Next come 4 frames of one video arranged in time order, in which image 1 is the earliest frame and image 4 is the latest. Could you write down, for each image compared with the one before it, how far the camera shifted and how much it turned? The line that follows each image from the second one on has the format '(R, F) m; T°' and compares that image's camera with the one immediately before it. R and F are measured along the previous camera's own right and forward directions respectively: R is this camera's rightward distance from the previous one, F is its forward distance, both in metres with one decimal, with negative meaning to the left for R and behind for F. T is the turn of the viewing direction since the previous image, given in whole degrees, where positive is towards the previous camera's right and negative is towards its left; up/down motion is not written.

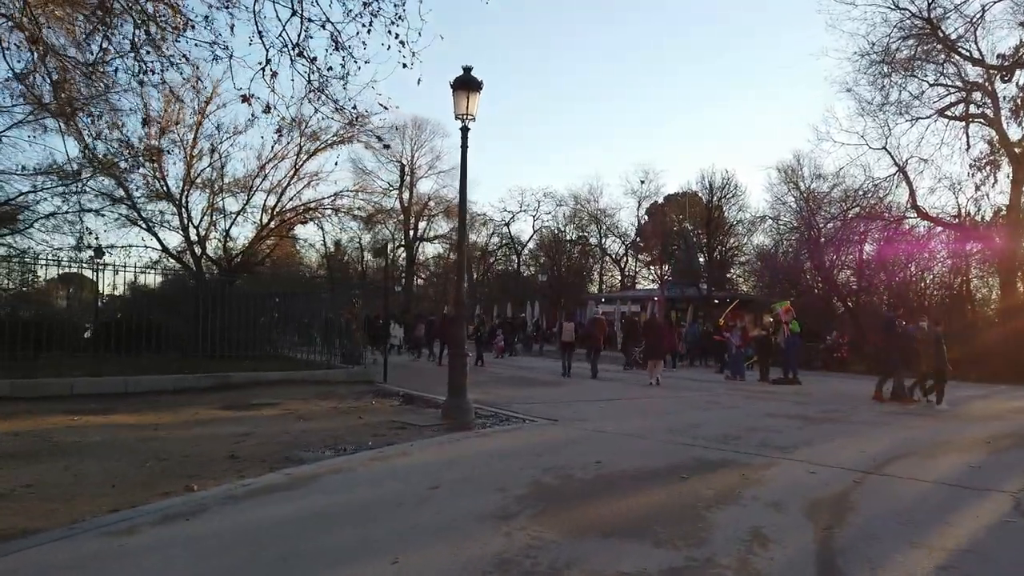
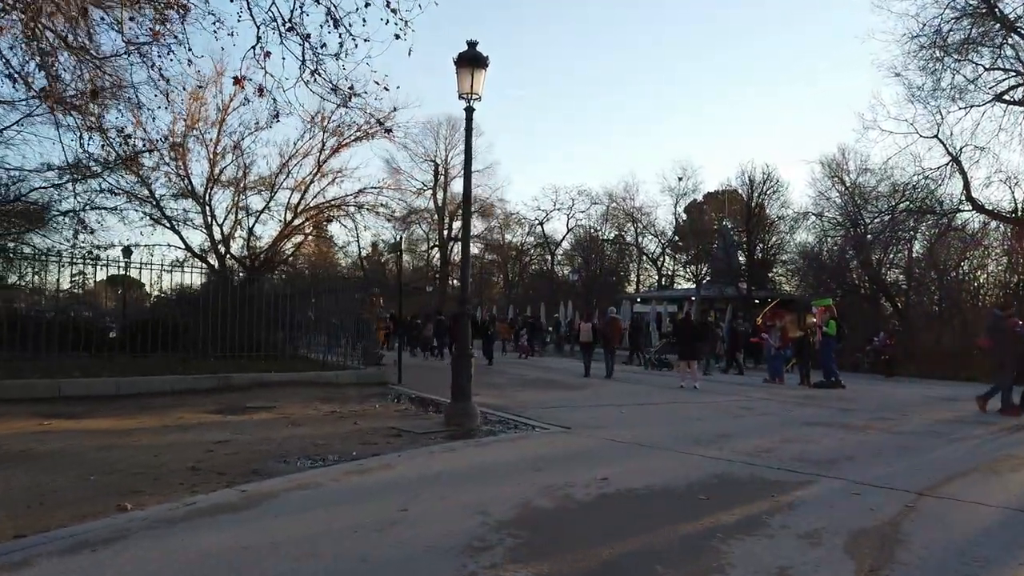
(+0.4, +0.9) m; -3°
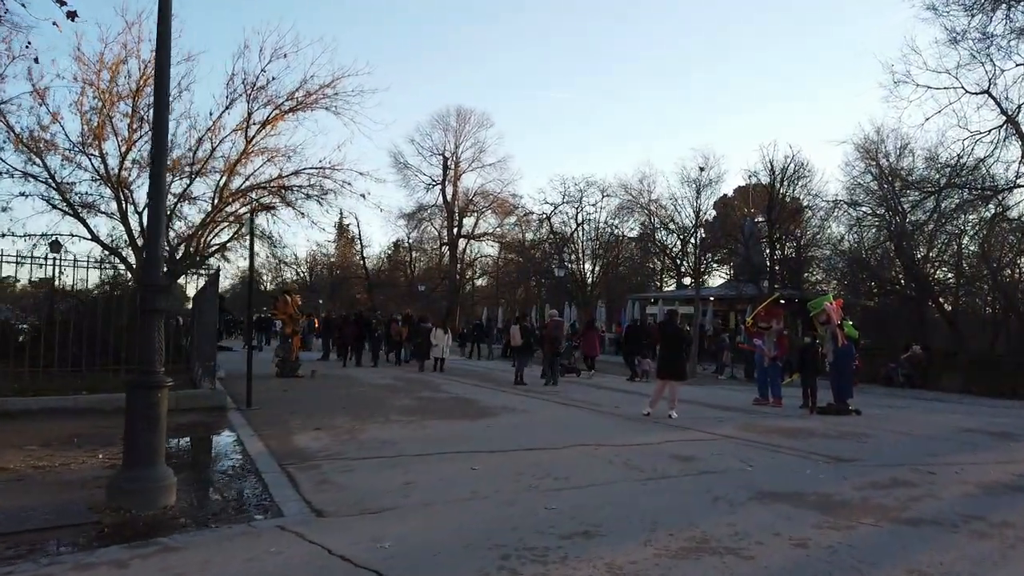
(+2.5, +4.4) m; -3°
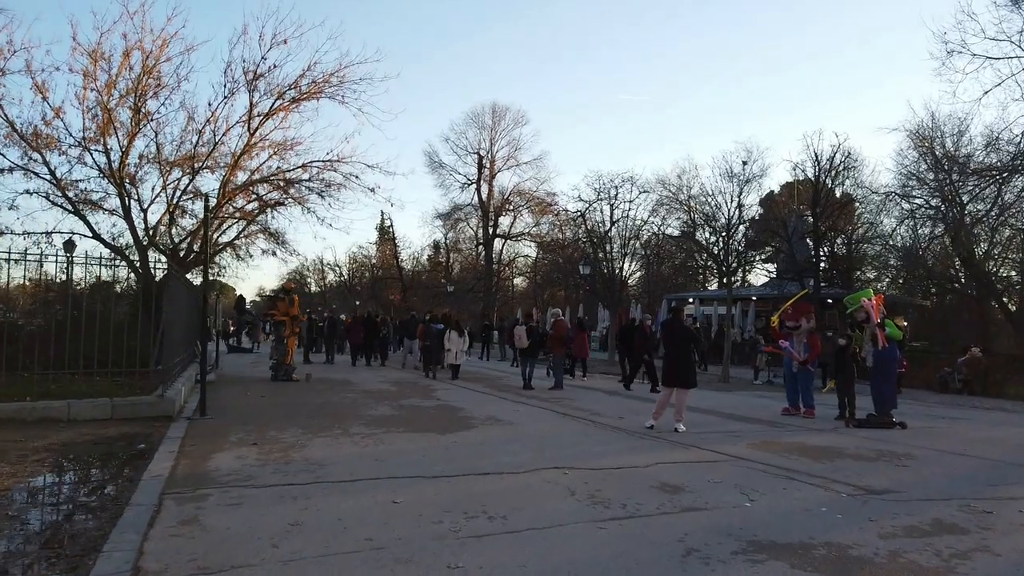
(+0.9, +1.6) m; -4°
